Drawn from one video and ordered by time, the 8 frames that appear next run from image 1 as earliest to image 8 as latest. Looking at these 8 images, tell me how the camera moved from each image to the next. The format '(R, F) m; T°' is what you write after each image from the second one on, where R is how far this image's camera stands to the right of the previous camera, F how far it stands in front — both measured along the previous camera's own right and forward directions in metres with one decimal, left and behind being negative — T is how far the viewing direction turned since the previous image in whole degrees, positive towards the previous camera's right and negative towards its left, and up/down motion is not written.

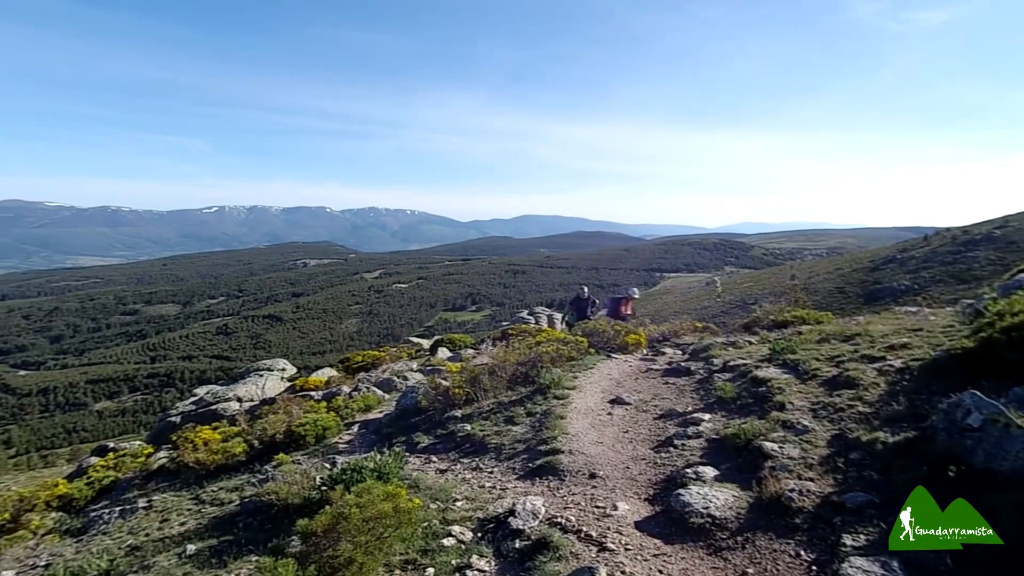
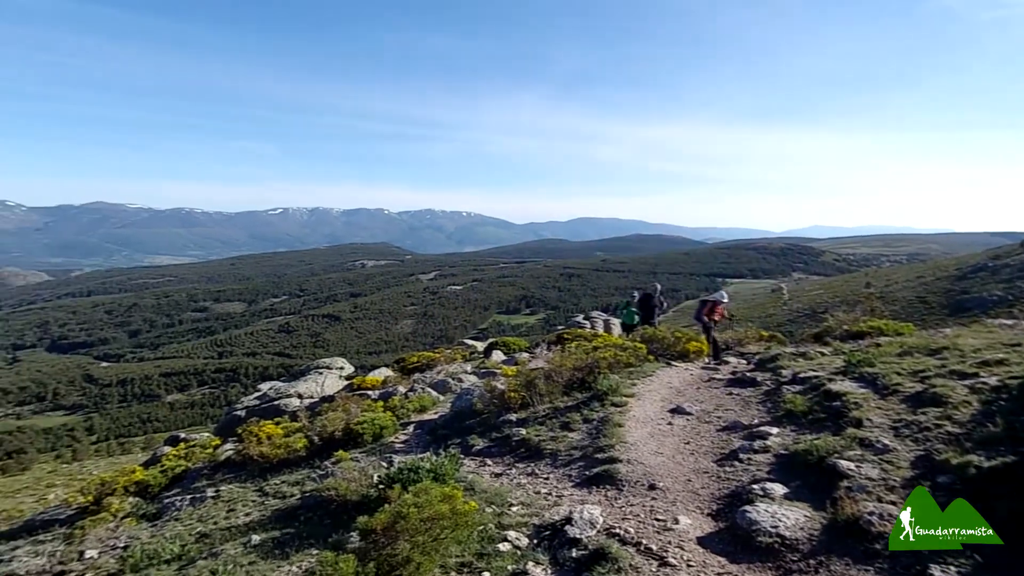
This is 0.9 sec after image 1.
(-0.3, +0.1) m; -5°
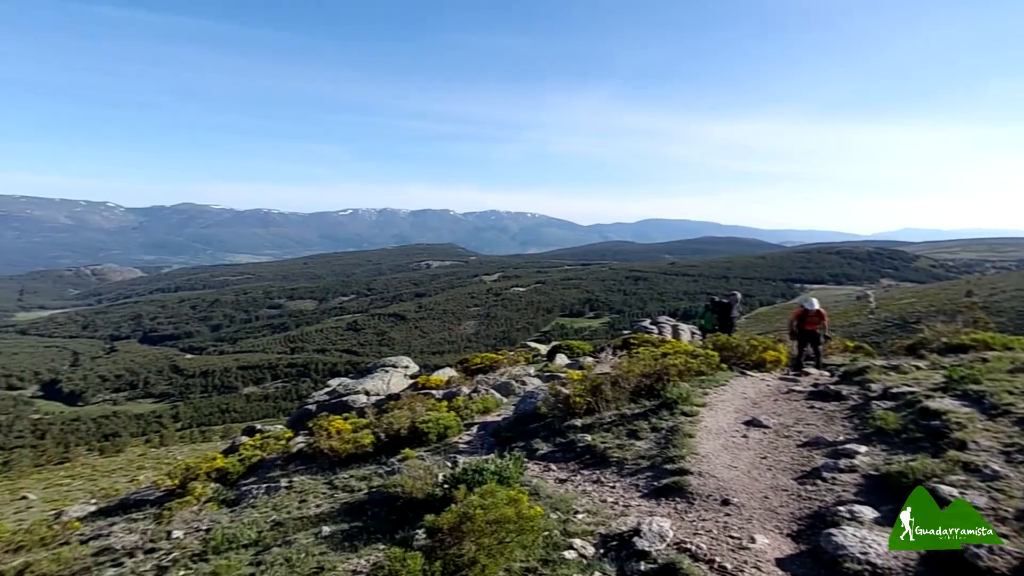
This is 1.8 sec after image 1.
(-0.3, +0.1) m; -6°
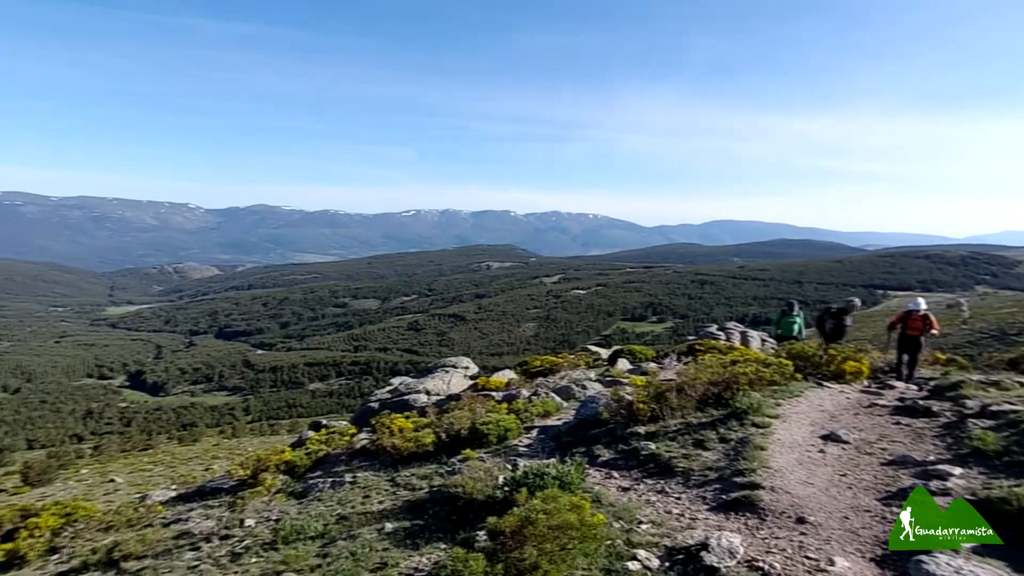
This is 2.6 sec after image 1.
(-0.3, +0.1) m; -5°
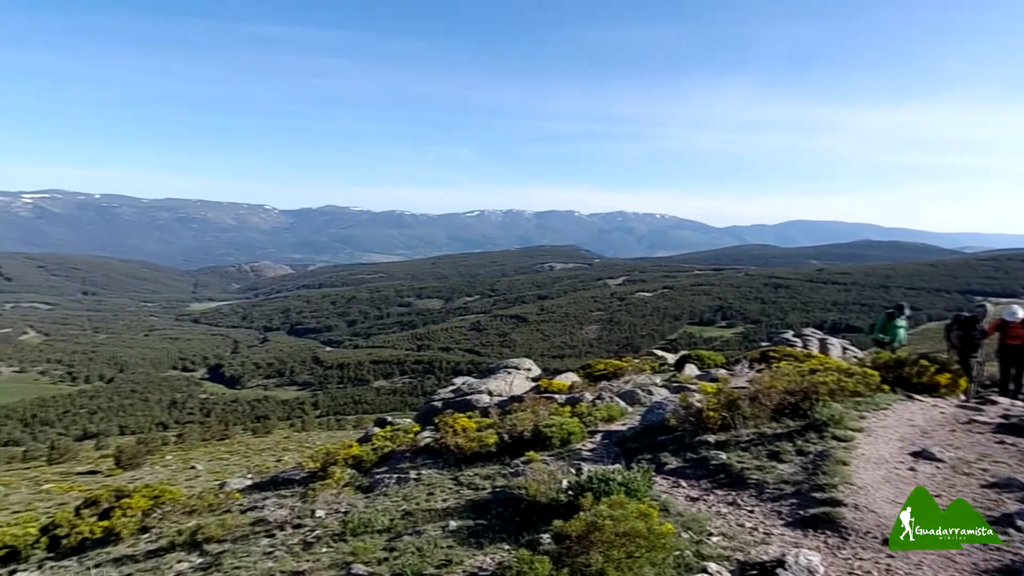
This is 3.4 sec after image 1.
(-0.4, +0.1) m; -5°
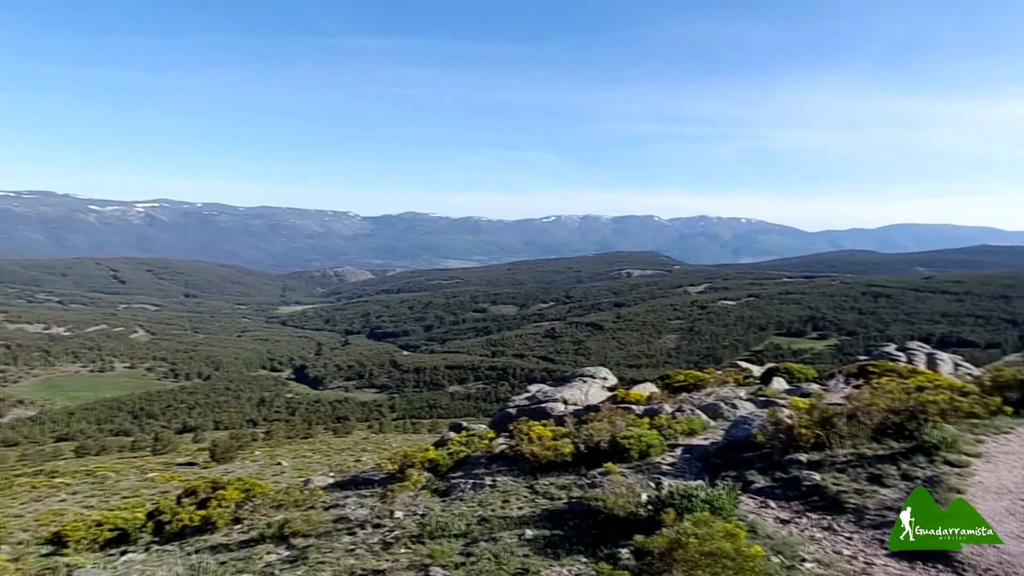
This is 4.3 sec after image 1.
(-0.4, +0.1) m; -7°
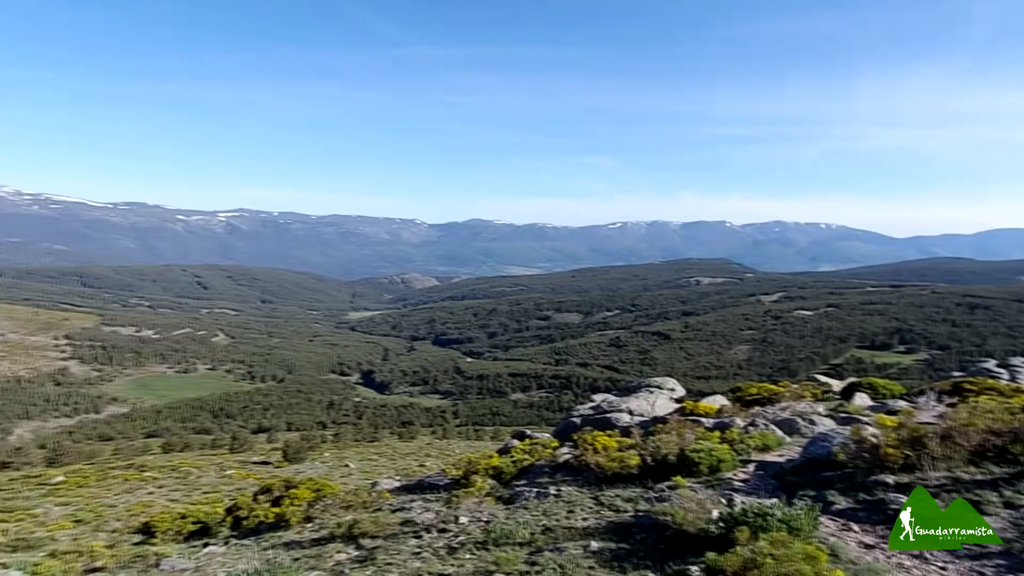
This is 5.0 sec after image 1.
(-0.4, 0.0) m; -5°
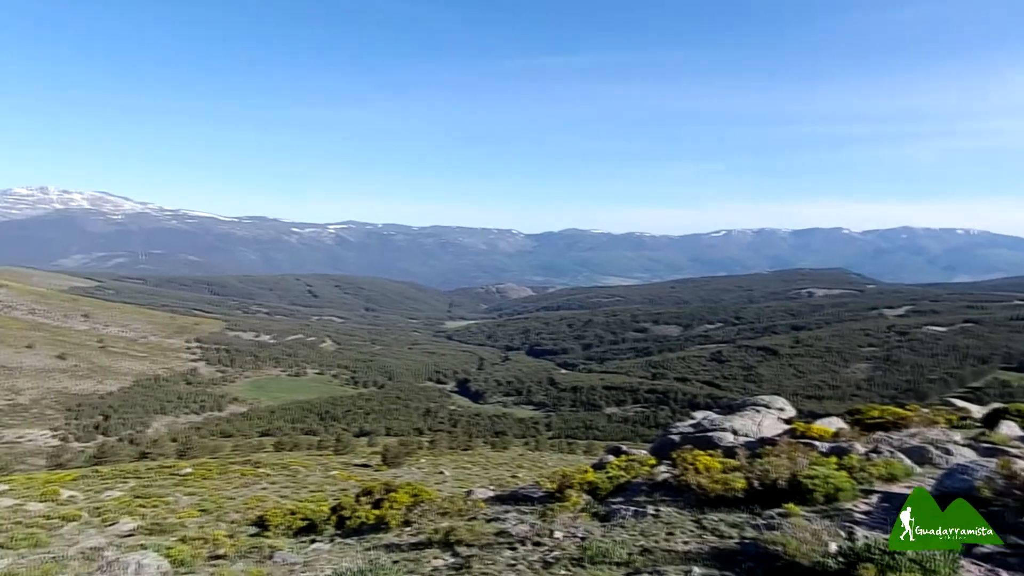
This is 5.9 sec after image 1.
(-0.4, 0.0) m; -9°
